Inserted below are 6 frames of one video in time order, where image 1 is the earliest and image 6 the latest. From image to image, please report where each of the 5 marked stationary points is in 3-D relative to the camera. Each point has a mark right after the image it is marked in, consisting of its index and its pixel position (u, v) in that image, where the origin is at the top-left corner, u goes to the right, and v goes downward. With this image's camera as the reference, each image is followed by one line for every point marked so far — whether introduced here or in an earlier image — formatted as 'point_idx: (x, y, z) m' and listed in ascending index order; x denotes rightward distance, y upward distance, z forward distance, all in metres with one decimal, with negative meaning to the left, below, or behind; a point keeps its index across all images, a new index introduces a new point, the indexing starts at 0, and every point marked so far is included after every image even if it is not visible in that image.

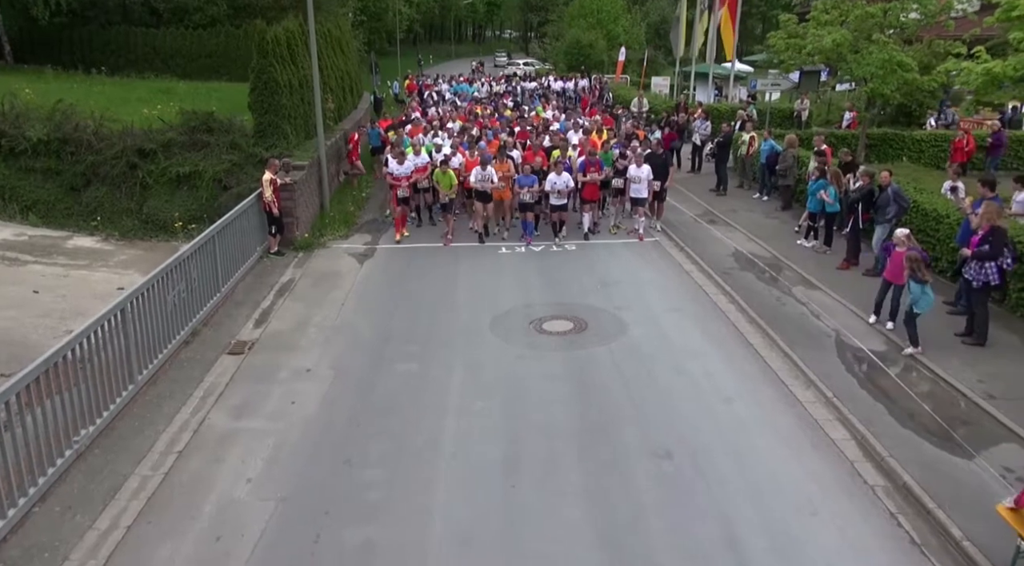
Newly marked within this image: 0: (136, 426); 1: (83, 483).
0: (-4.1, -1.5, +7.9) m
1: (-4.0, -1.9, +6.8) m
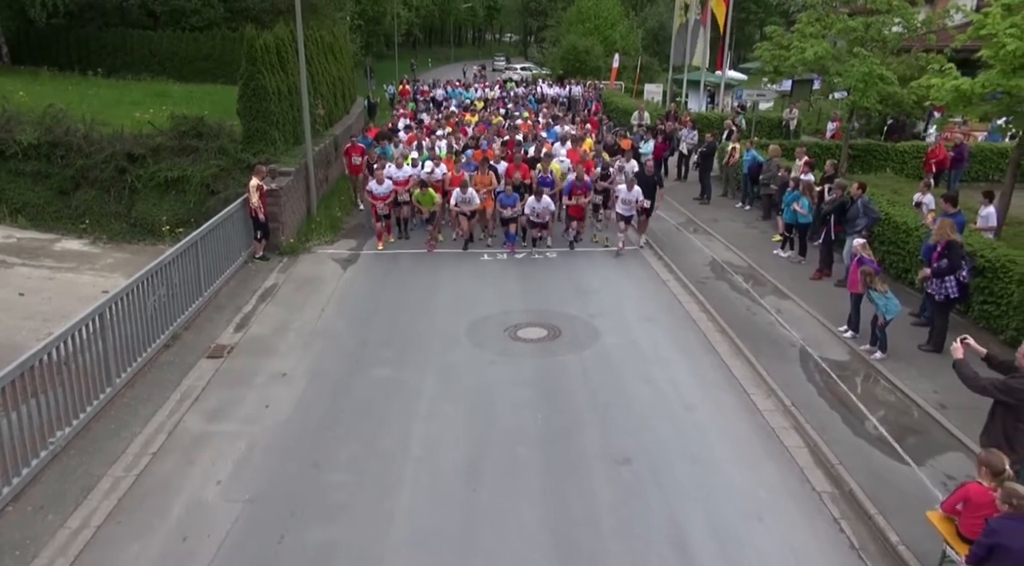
0: (-4.5, -1.6, +8.1) m
1: (-4.4, -1.9, +7.0) m
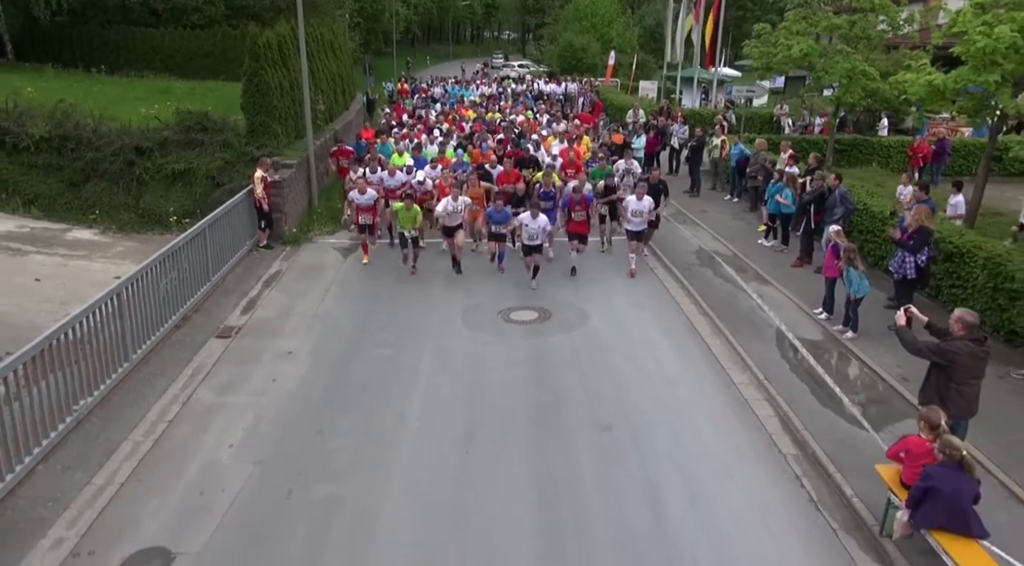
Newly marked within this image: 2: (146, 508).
0: (-4.6, -1.4, +8.7) m
1: (-4.5, -1.7, +7.6) m
2: (-3.4, -2.1, +6.7) m
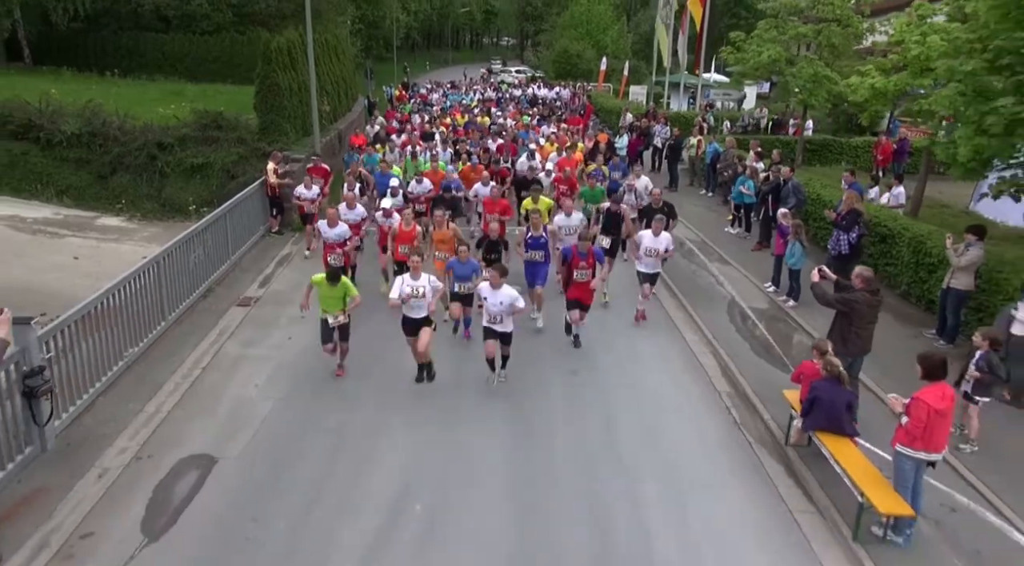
0: (-4.8, -1.0, +10.1) m
1: (-4.7, -1.3, +9.0) m
2: (-3.6, -1.6, +8.1) m
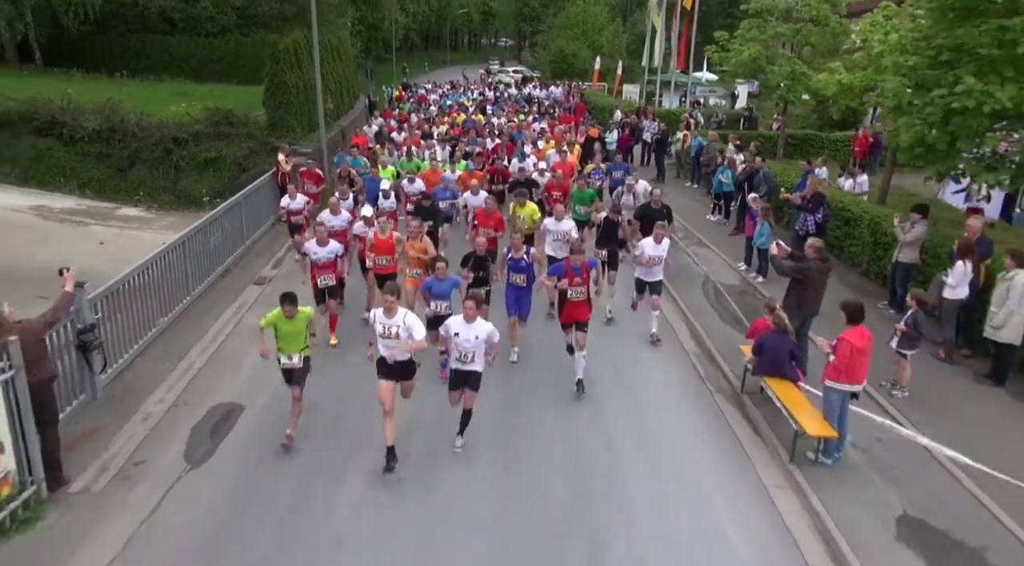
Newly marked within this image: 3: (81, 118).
0: (-4.9, -0.6, +11.2) m
1: (-4.8, -0.9, +10.1) m
2: (-3.7, -1.3, +9.2) m
3: (-11.6, +4.4, +19.5) m
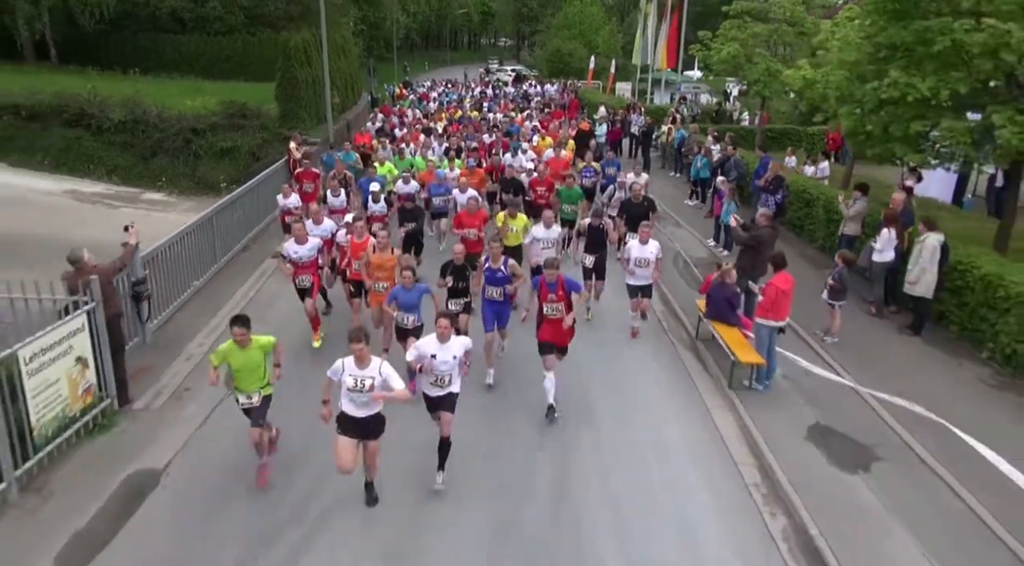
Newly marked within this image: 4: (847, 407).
0: (-5.1, -0.1, +12.7) m
1: (-5.0, -0.4, +11.6) m
2: (-3.9, -0.7, +10.7) m
3: (-11.7, +5.0, +21.0) m
4: (+3.9, -1.4, +8.4) m
